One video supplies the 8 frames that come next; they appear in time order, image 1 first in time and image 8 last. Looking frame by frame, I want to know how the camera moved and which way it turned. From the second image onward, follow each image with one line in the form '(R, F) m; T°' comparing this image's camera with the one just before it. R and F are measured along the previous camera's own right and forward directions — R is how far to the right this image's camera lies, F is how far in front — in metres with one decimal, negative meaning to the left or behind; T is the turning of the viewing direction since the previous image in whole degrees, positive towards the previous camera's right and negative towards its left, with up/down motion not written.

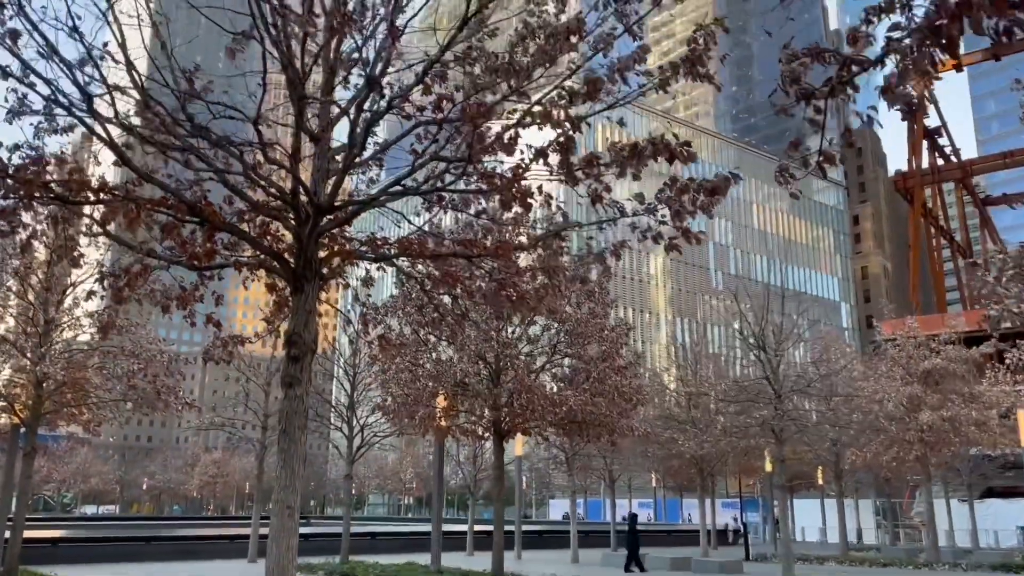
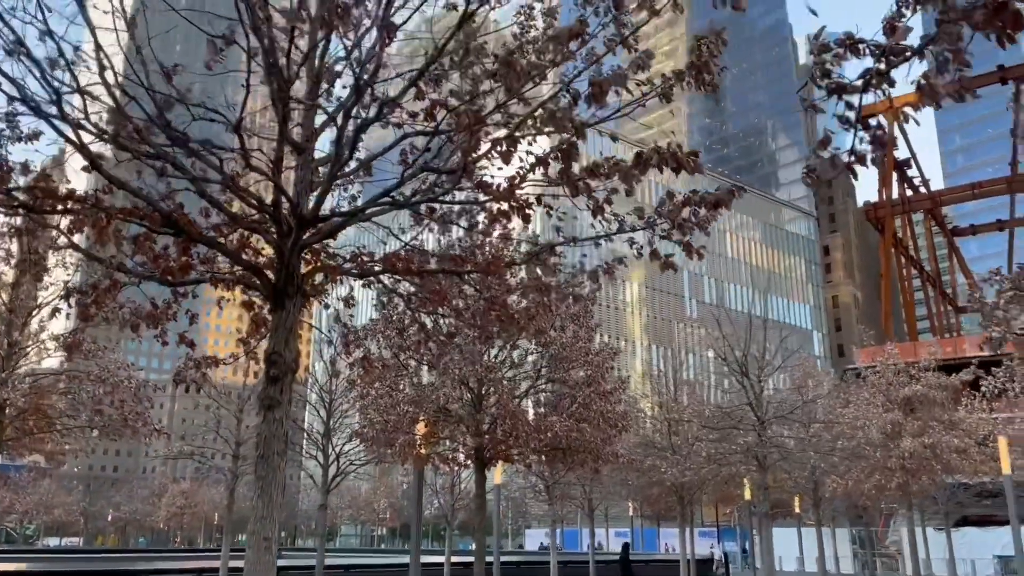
(-0.2, +0.3) m; +2°
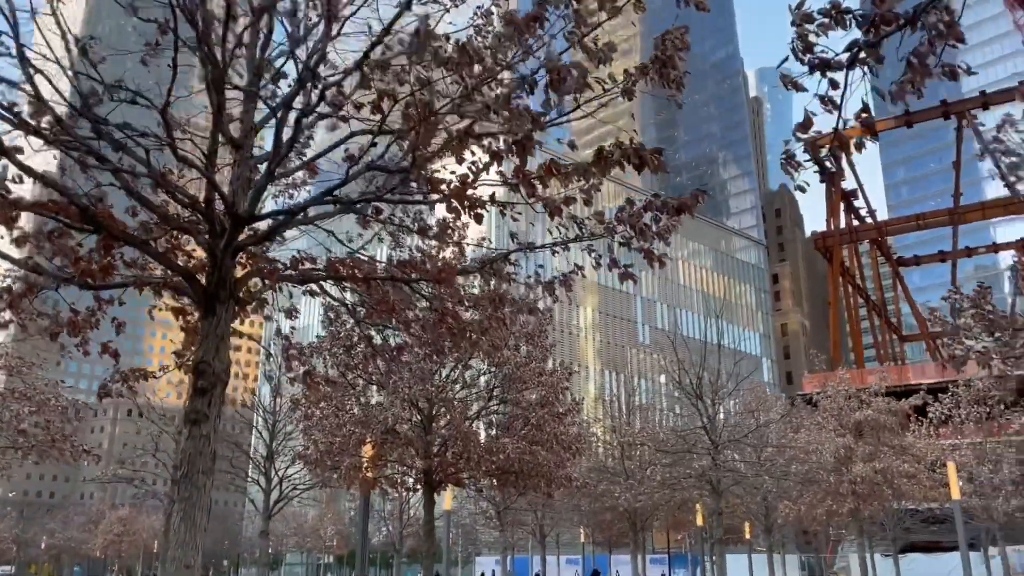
(0.0, +0.4) m; +3°
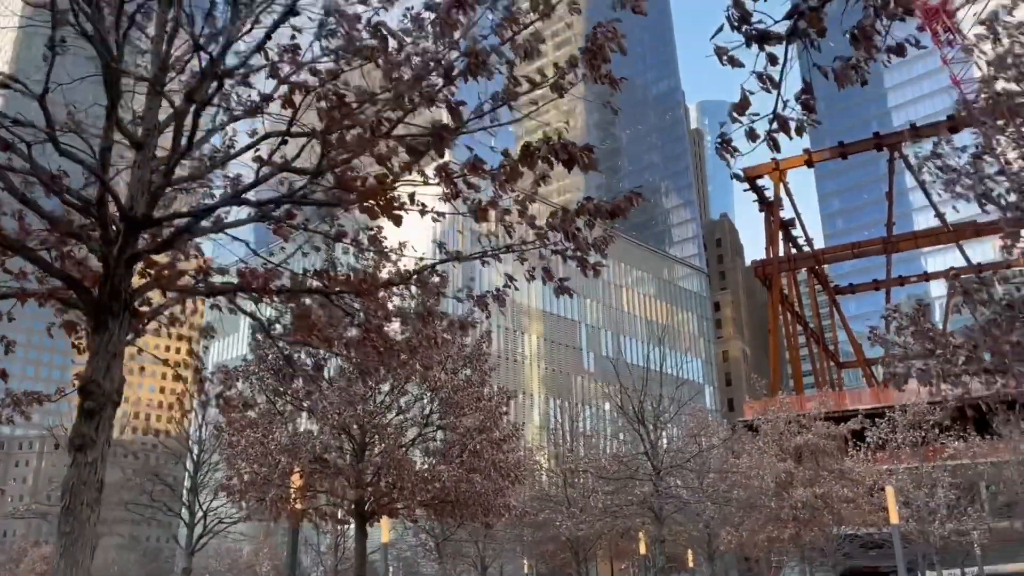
(+0.2, +0.5) m; +4°
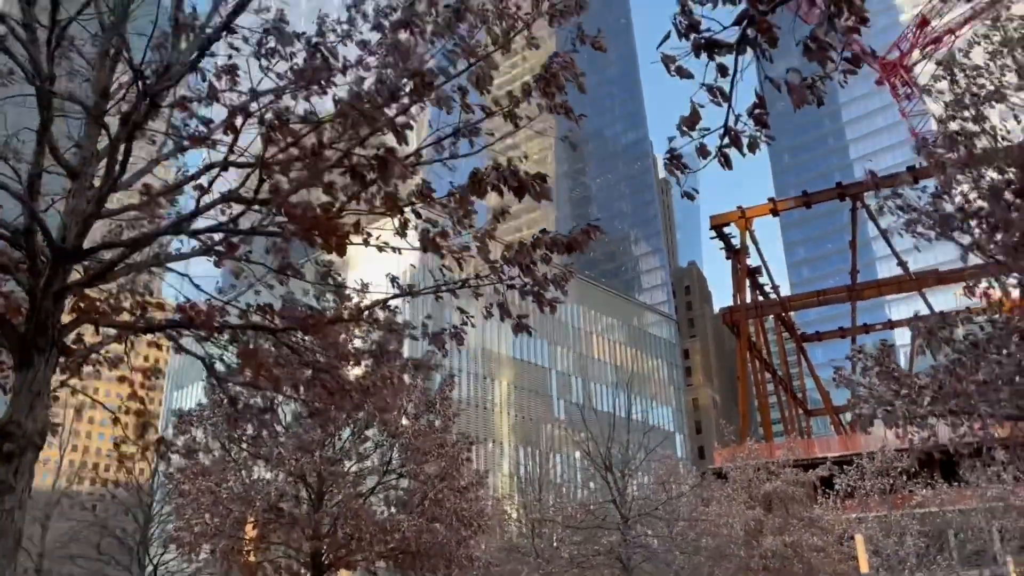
(+0.1, +0.2) m; +2°
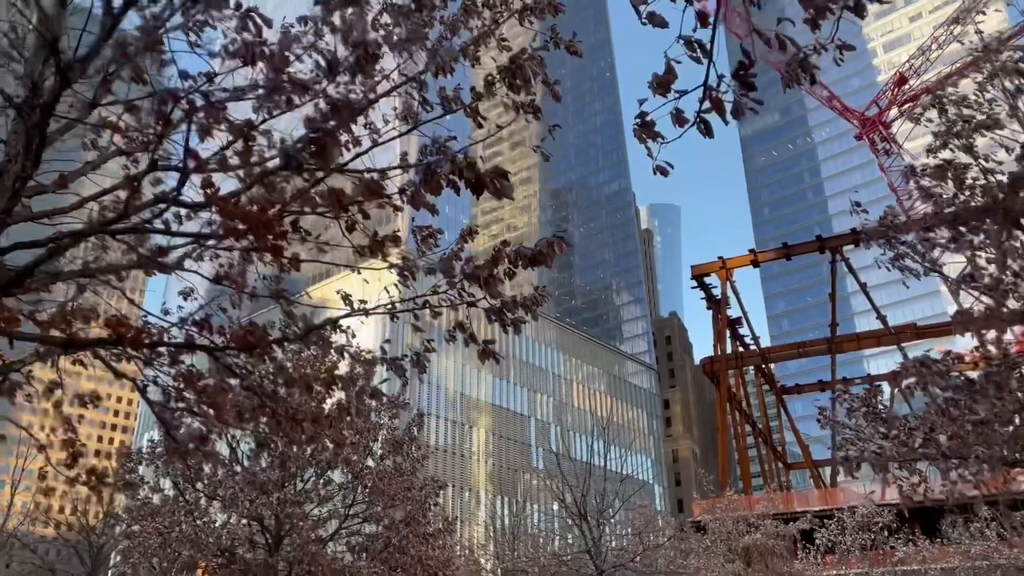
(+0.1, +0.5) m; +1°
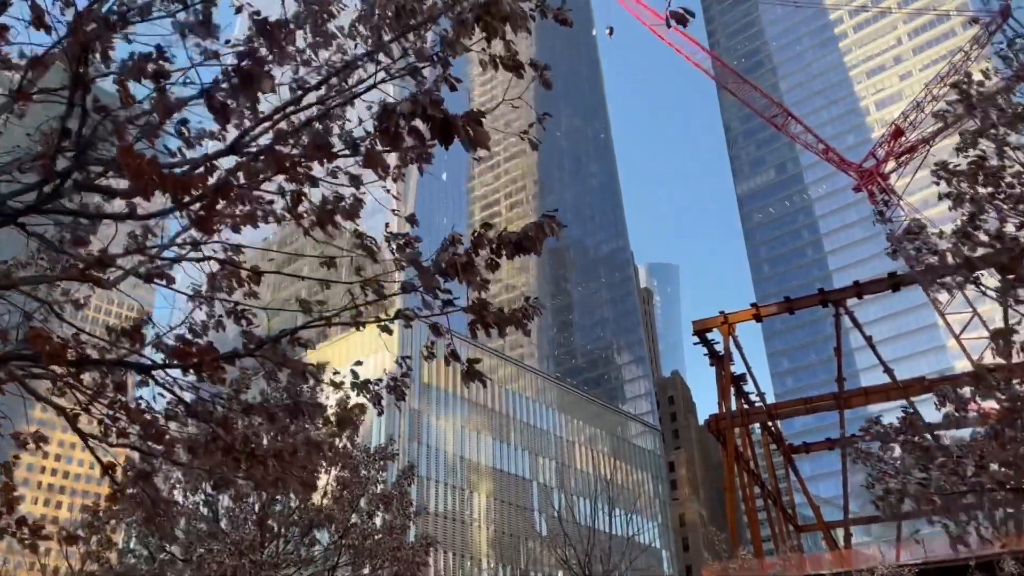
(+0.1, +0.8) m; 0°
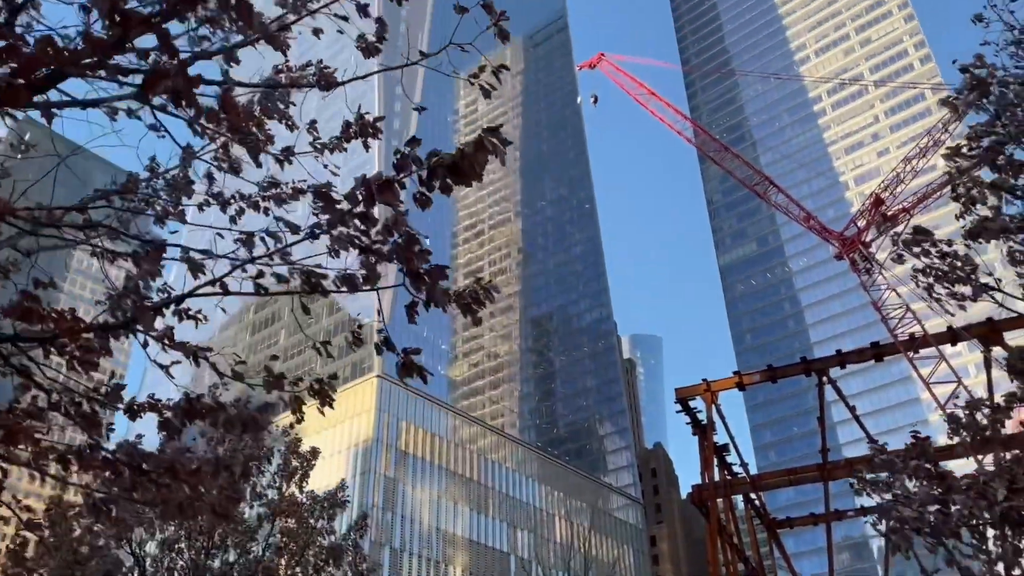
(+0.2, +1.0) m; +1°
